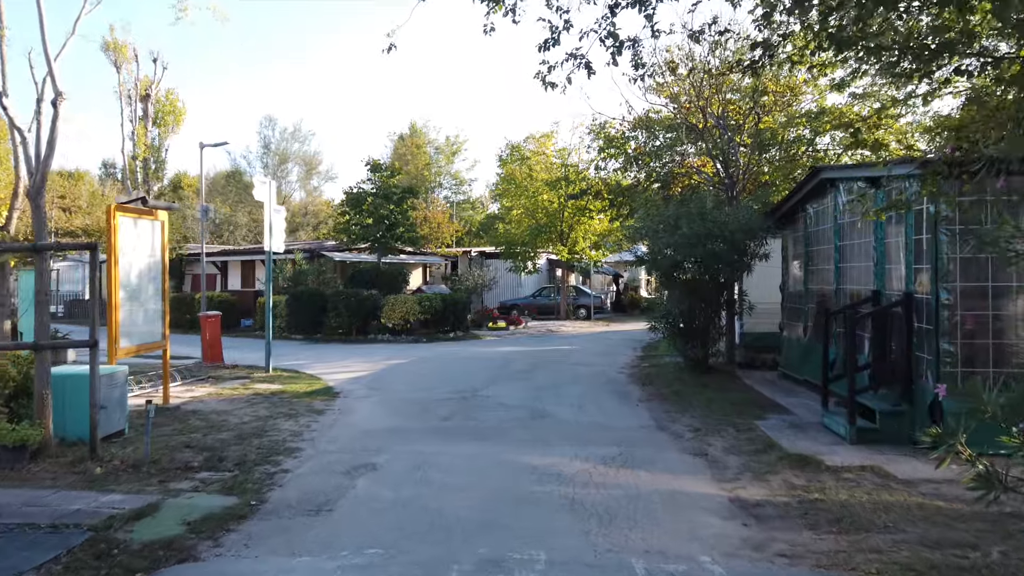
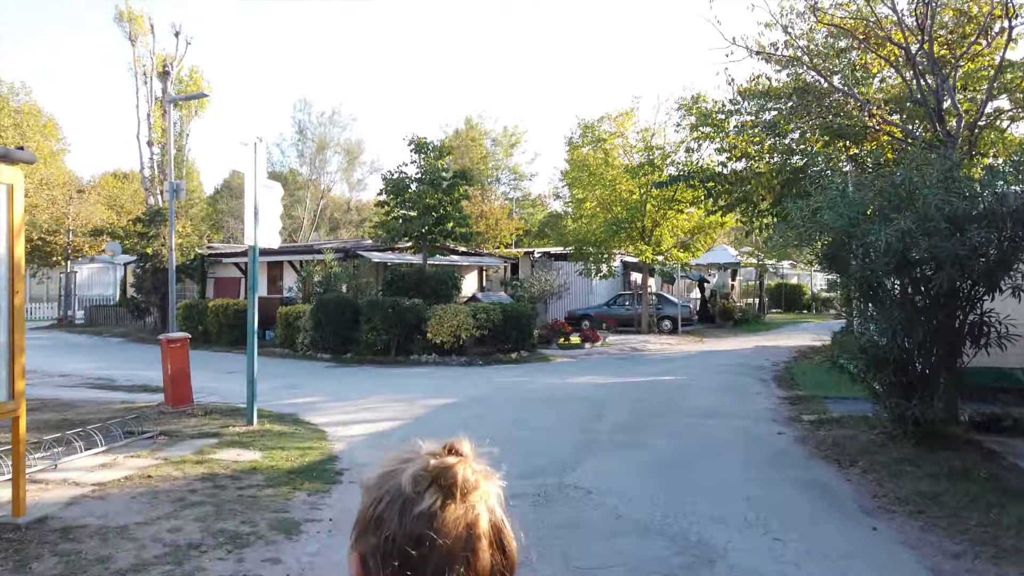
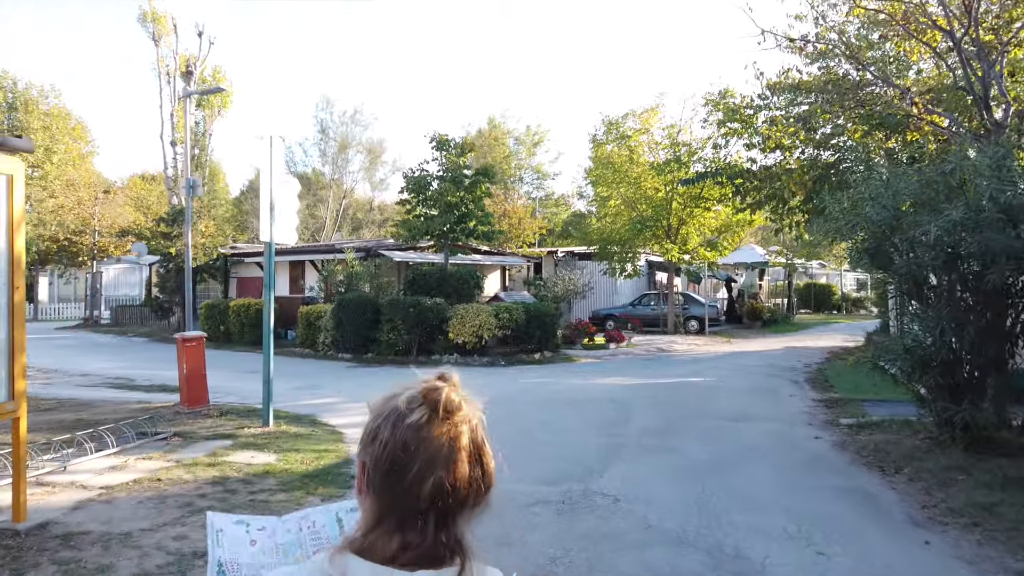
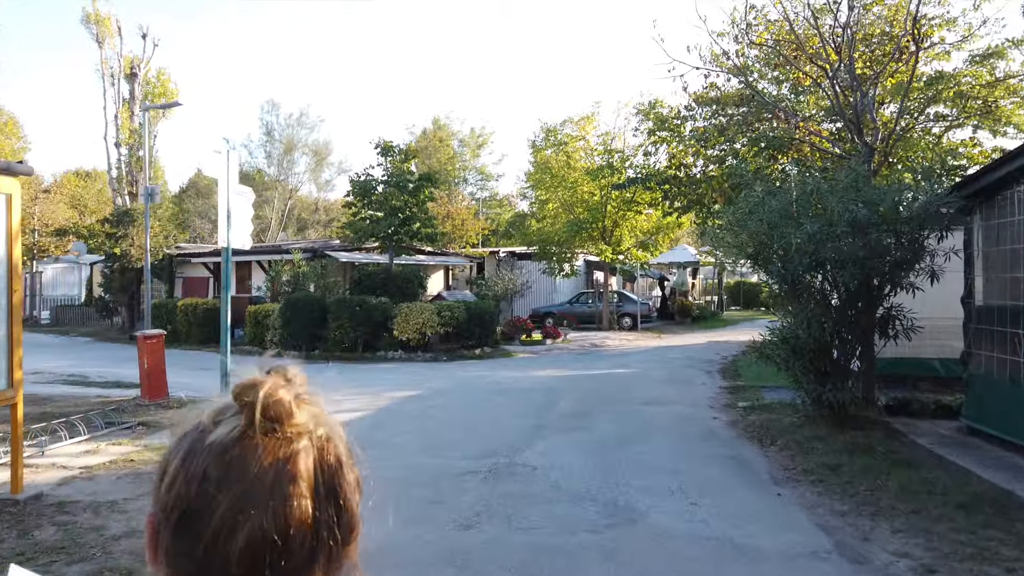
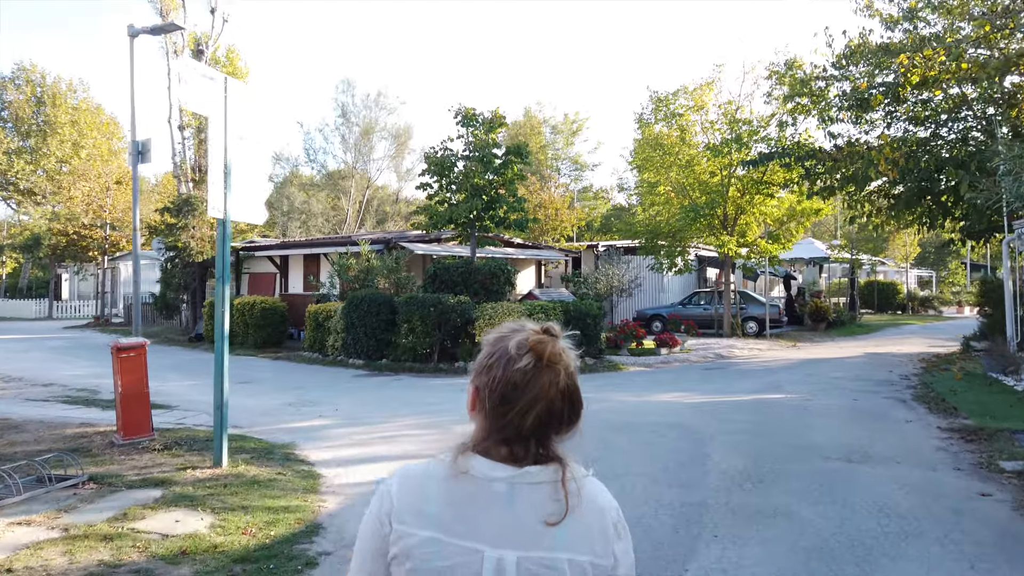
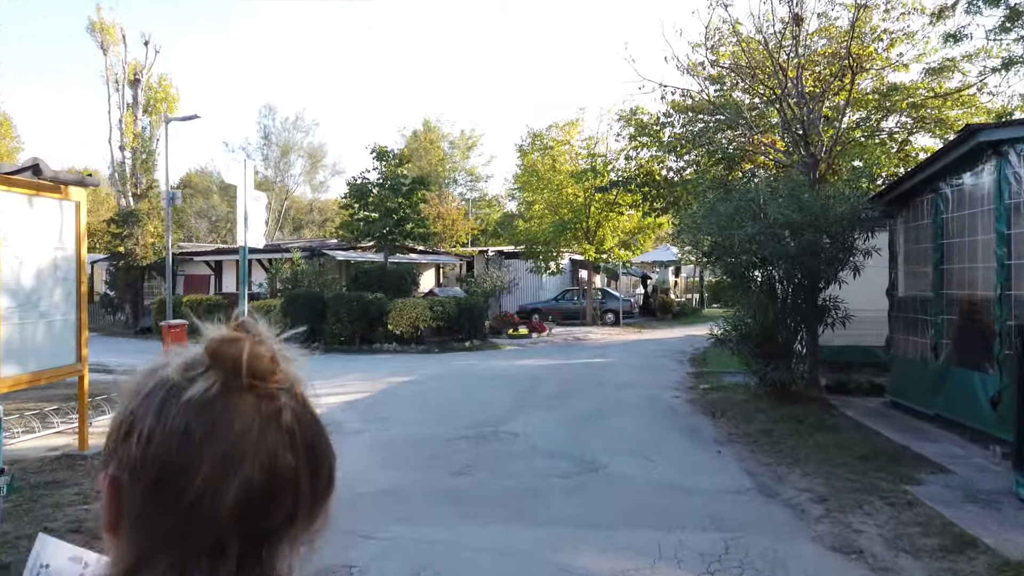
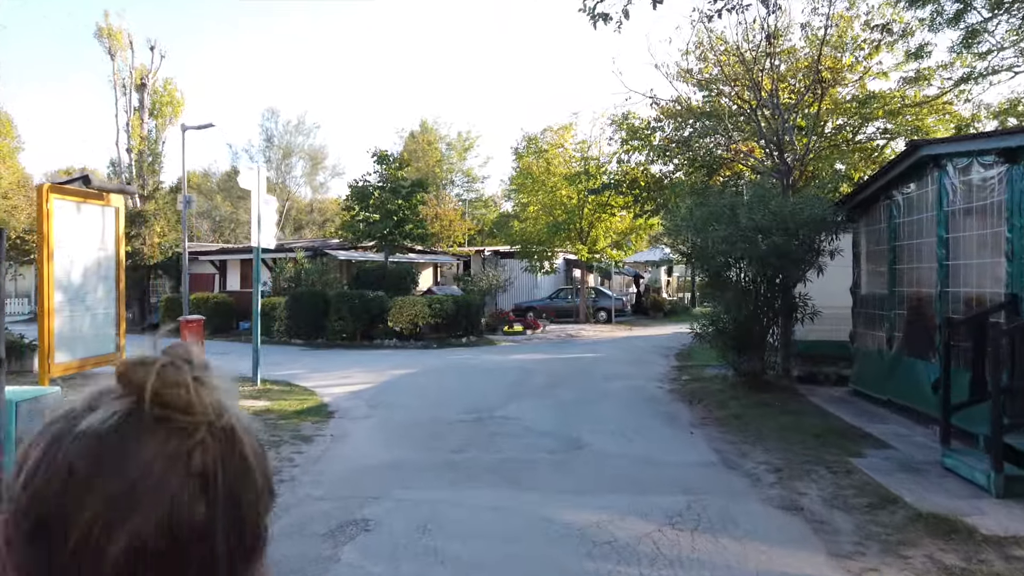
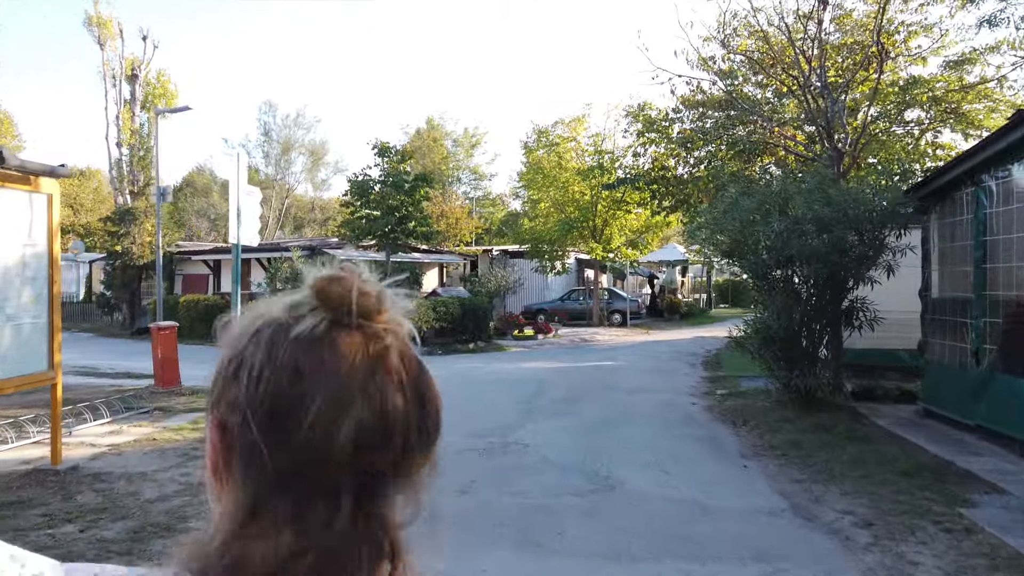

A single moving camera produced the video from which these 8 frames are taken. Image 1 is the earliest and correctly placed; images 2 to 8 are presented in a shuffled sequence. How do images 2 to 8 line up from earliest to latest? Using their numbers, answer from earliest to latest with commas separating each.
7, 6, 8, 4, 2, 3, 5
